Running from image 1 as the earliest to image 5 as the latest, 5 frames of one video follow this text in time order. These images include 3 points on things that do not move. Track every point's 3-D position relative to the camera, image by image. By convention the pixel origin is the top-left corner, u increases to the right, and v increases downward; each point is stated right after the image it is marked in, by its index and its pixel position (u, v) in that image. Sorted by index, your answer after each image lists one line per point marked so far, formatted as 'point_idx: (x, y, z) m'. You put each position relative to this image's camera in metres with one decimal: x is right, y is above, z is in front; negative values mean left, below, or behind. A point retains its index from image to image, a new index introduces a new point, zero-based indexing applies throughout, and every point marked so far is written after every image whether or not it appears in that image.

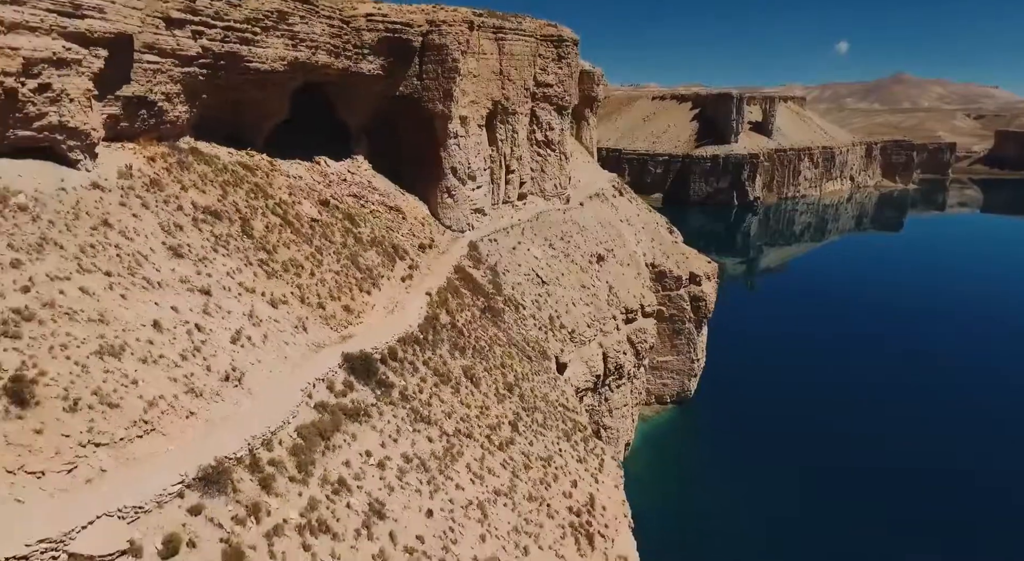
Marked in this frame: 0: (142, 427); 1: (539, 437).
0: (-4.3, -1.7, +7.5) m
1: (+0.6, -3.3, +13.6) m
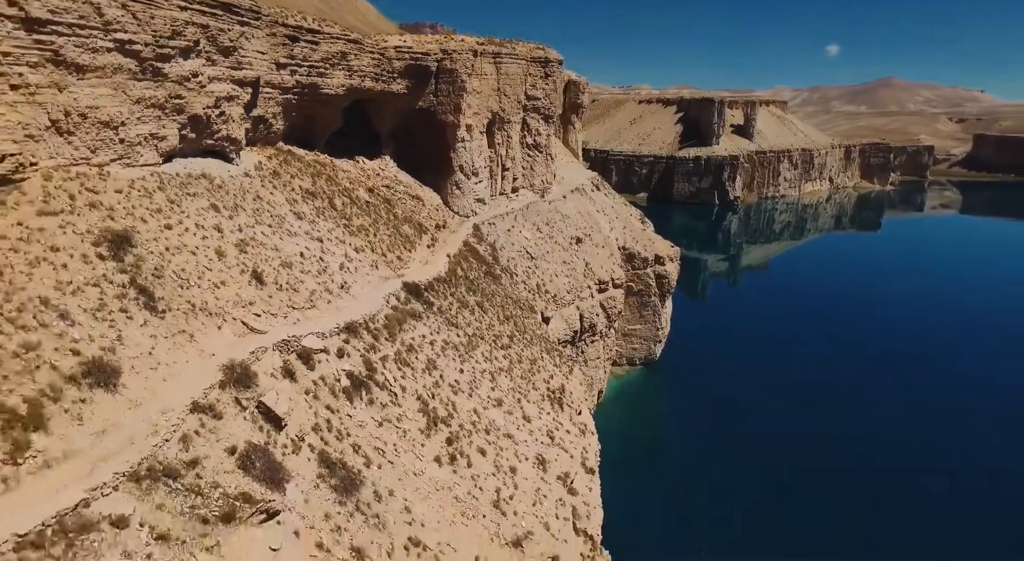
0: (-4.3, -0.5, +13.9) m
1: (+0.5, -2.1, +20.0) m
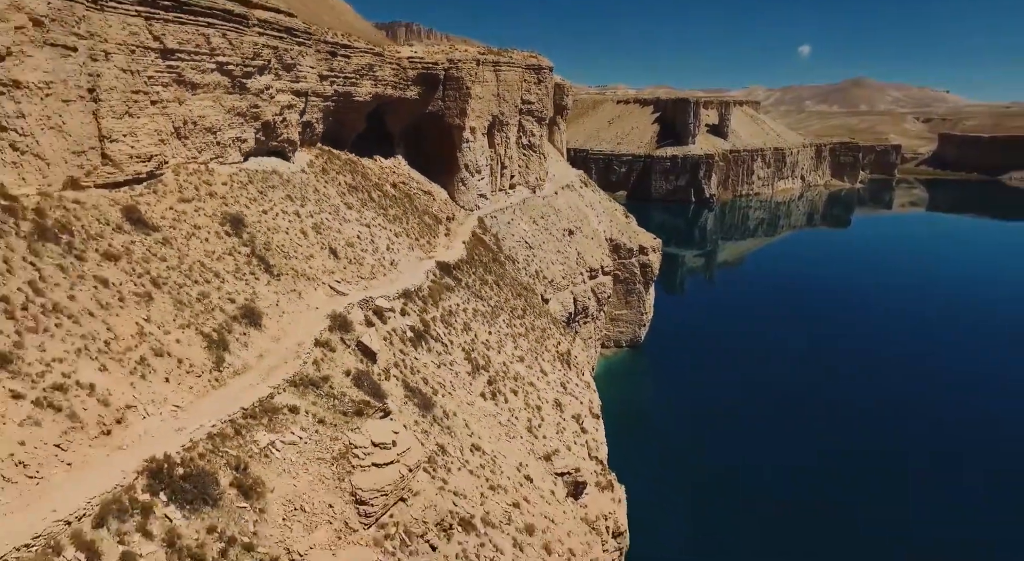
0: (-3.6, +0.2, +17.0) m
1: (+0.9, -1.4, +23.3) m
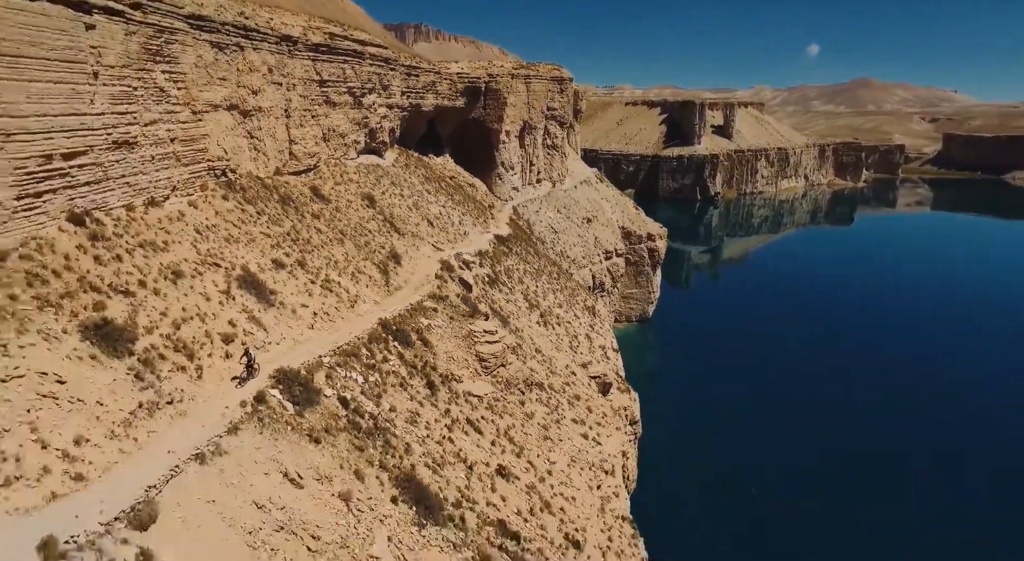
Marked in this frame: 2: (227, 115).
0: (-2.1, +1.5, +23.4) m
1: (+2.6, -0.1, +29.7) m
2: (-6.9, +4.0, +15.7) m
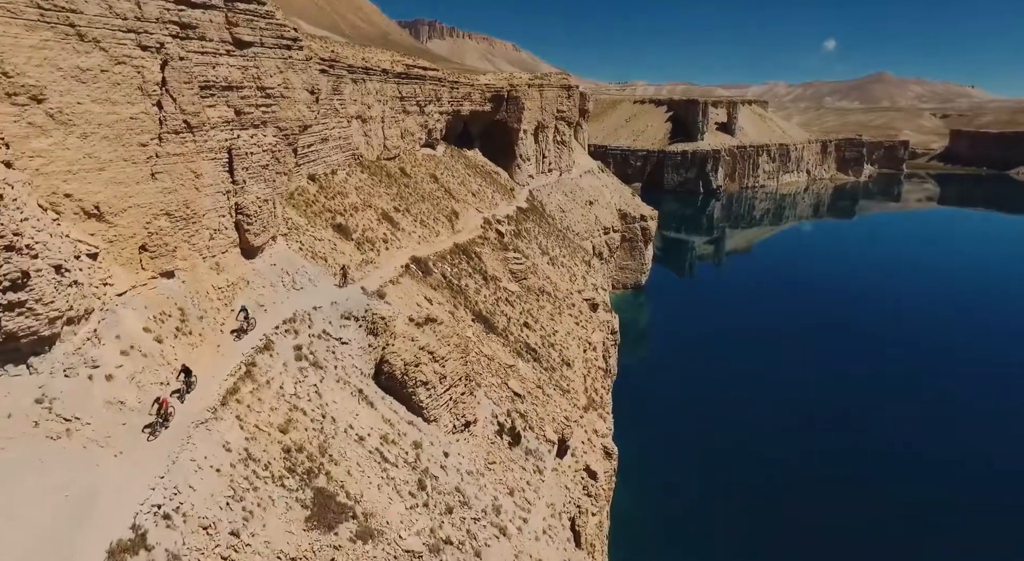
0: (-1.2, +3.7, +33.2) m
1: (+3.6, +2.2, +39.3) m
2: (-6.1, +6.2, +25.5) m
